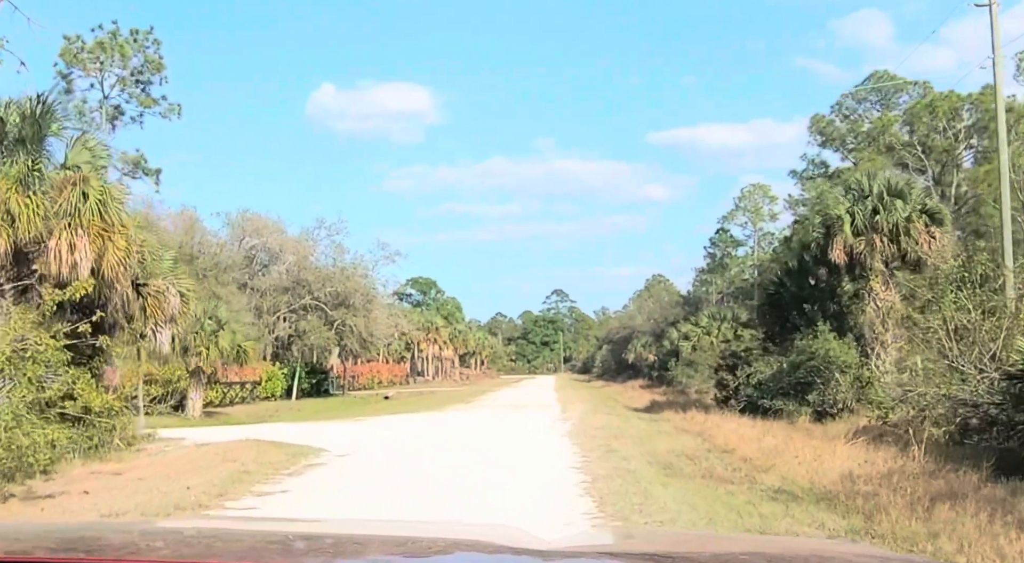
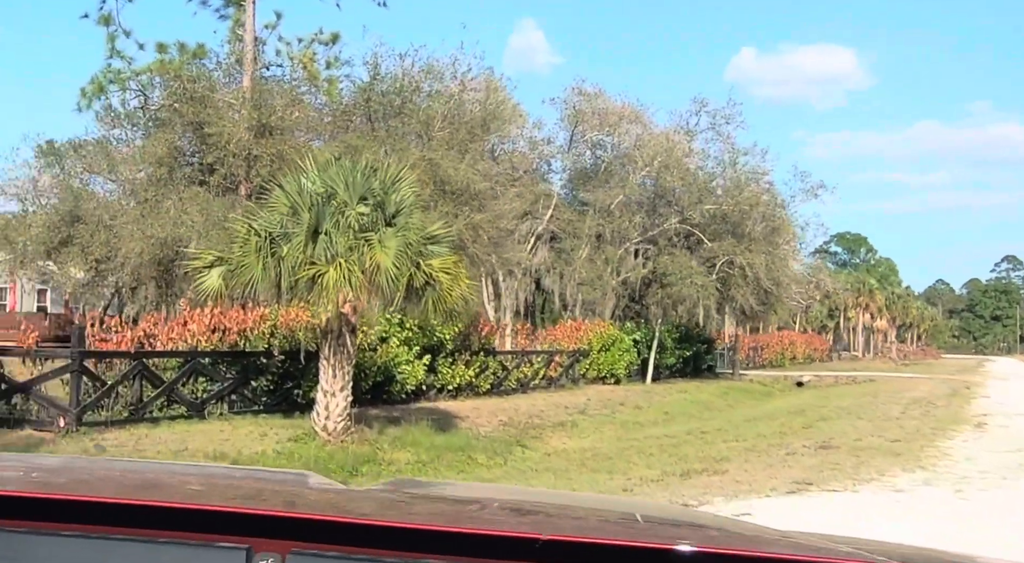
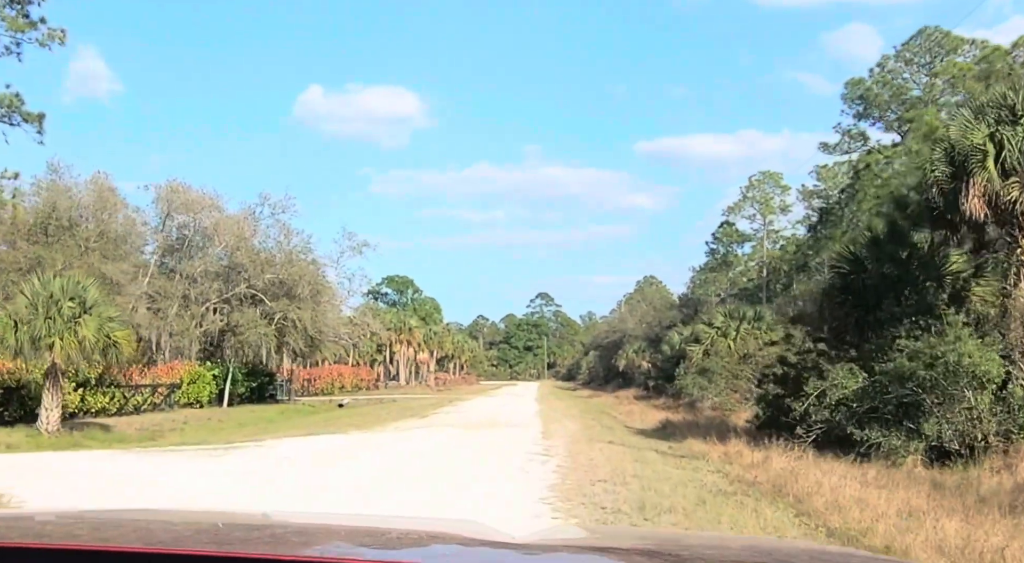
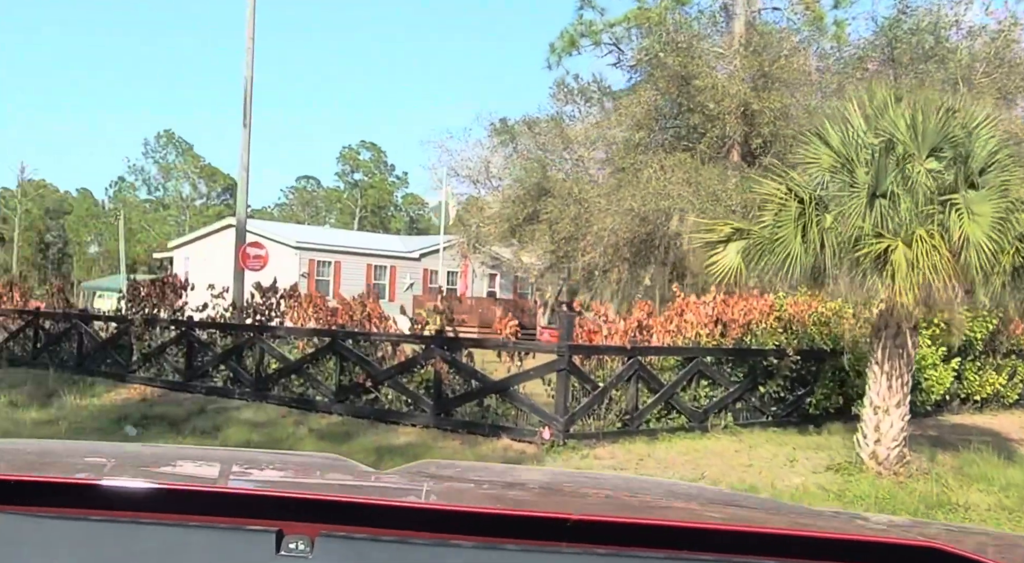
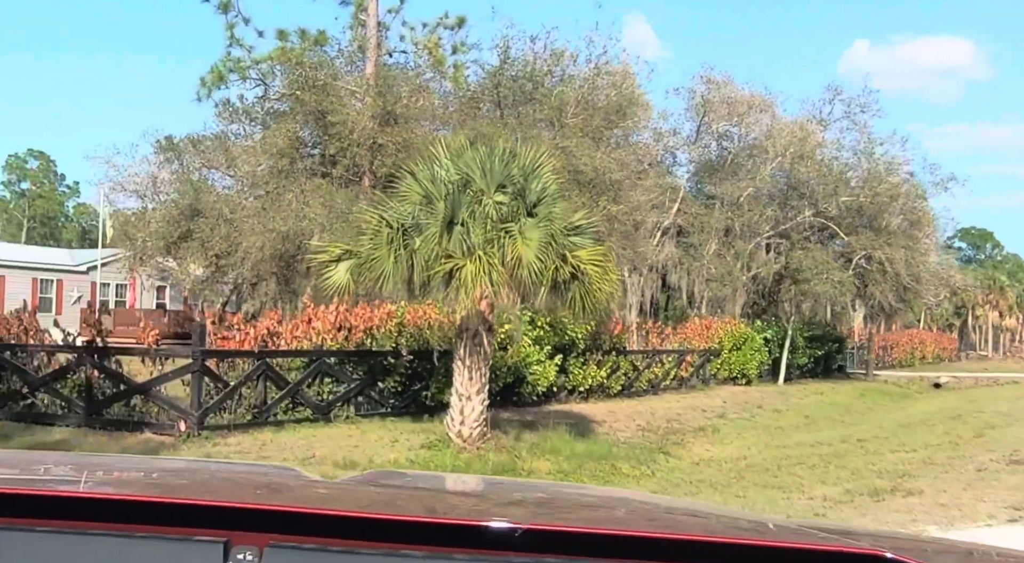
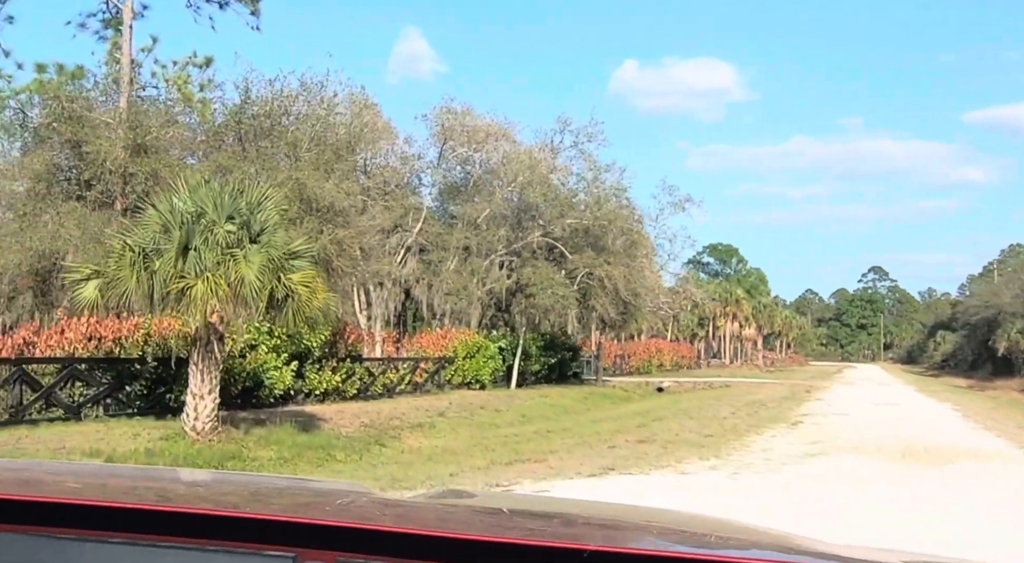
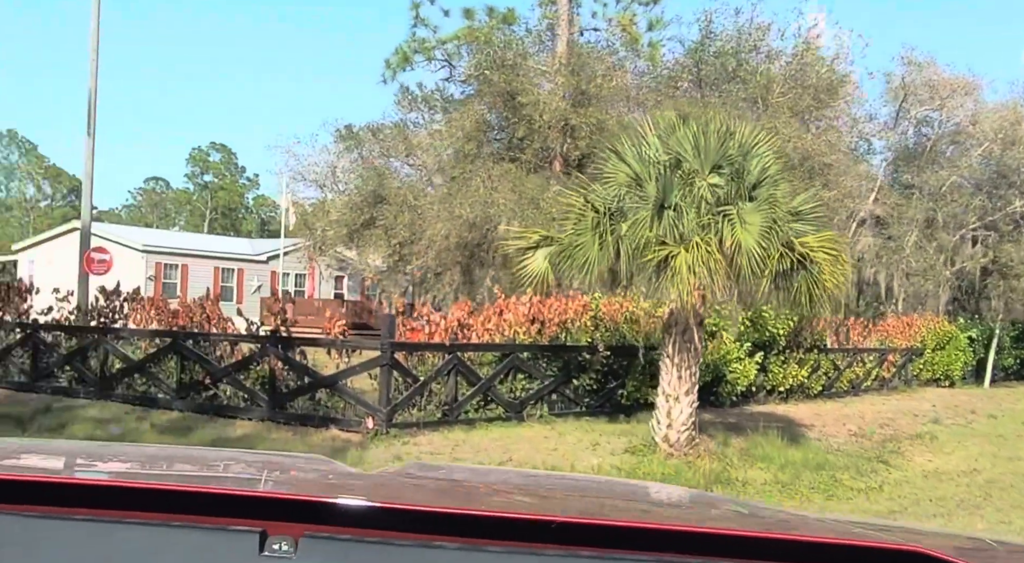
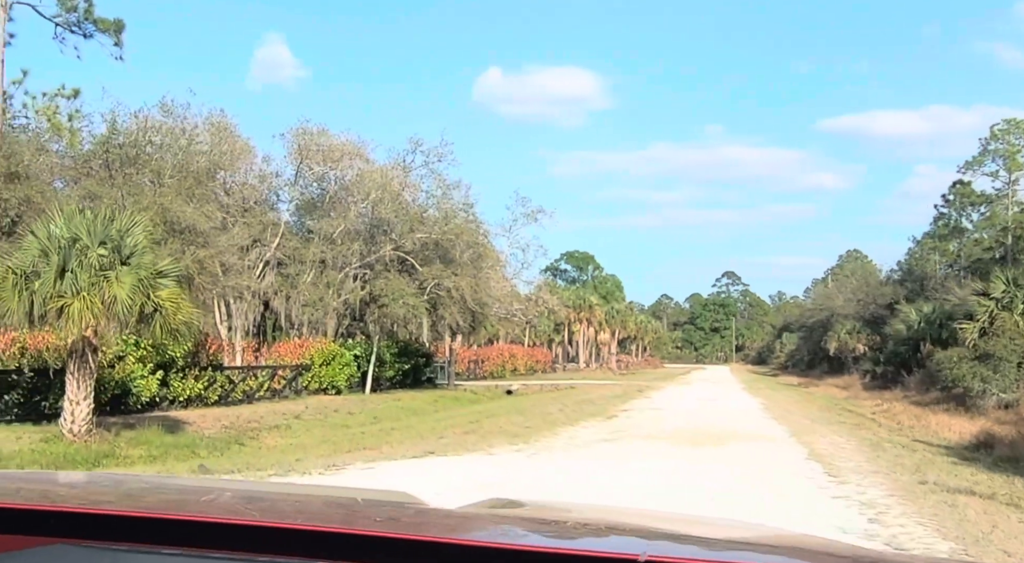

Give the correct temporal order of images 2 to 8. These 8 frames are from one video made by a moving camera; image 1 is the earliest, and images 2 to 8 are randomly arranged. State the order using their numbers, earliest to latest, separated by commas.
3, 8, 6, 2, 5, 7, 4
